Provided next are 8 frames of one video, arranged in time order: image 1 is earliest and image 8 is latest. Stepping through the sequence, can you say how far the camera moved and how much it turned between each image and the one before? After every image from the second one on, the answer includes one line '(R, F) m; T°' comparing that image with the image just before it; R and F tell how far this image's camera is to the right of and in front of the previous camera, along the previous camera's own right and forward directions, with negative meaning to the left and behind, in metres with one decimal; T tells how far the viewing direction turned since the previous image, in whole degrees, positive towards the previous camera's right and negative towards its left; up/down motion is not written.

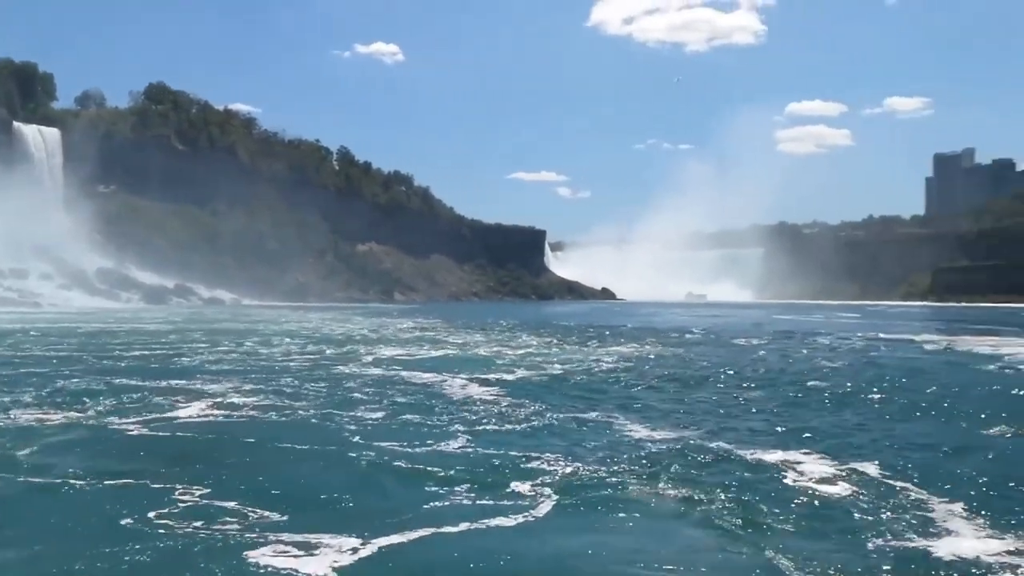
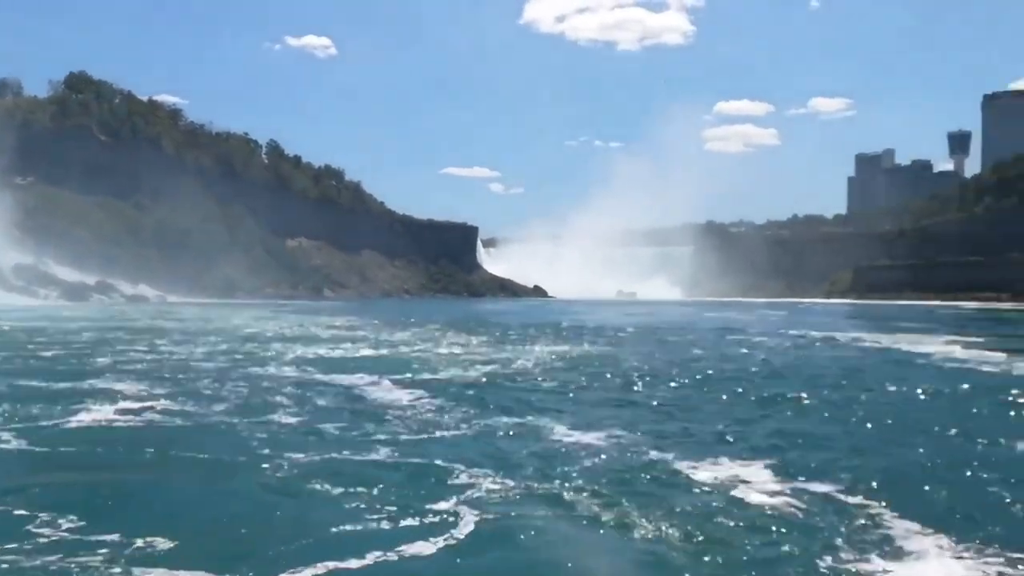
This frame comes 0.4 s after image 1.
(0.0, +0.1) m; +4°
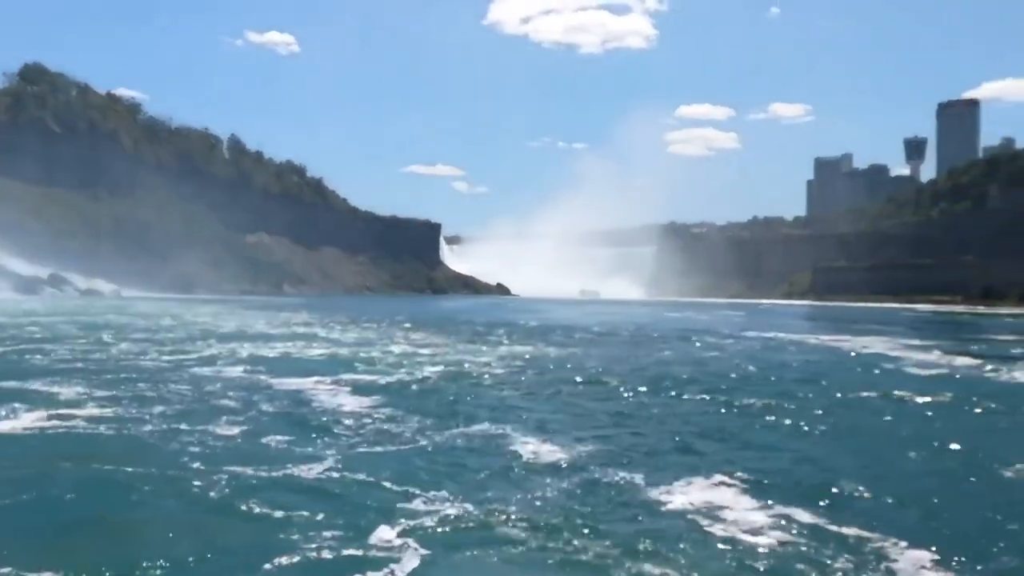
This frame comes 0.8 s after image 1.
(0.0, +0.2) m; +2°
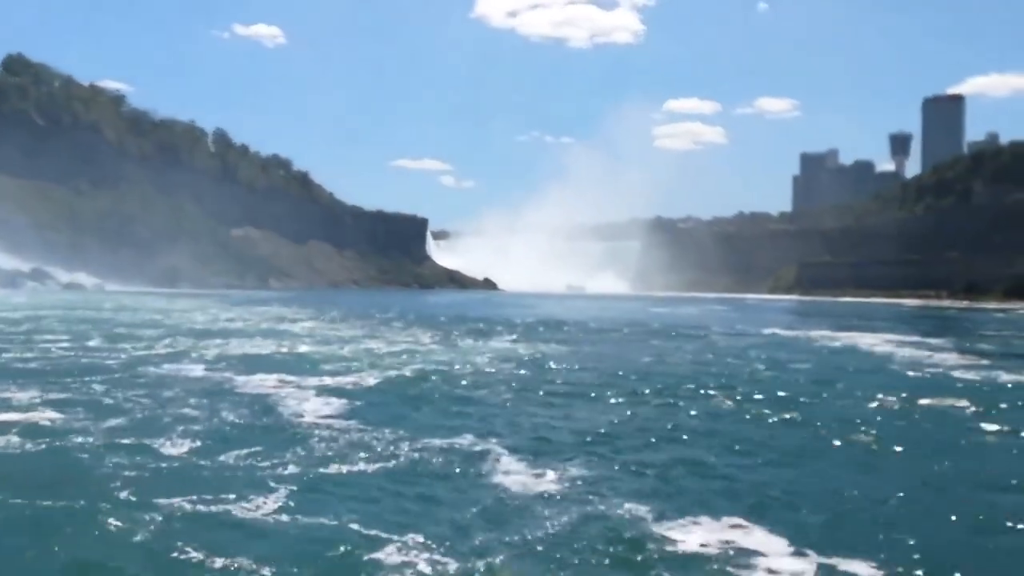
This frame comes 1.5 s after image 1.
(0.0, +0.1) m; +1°
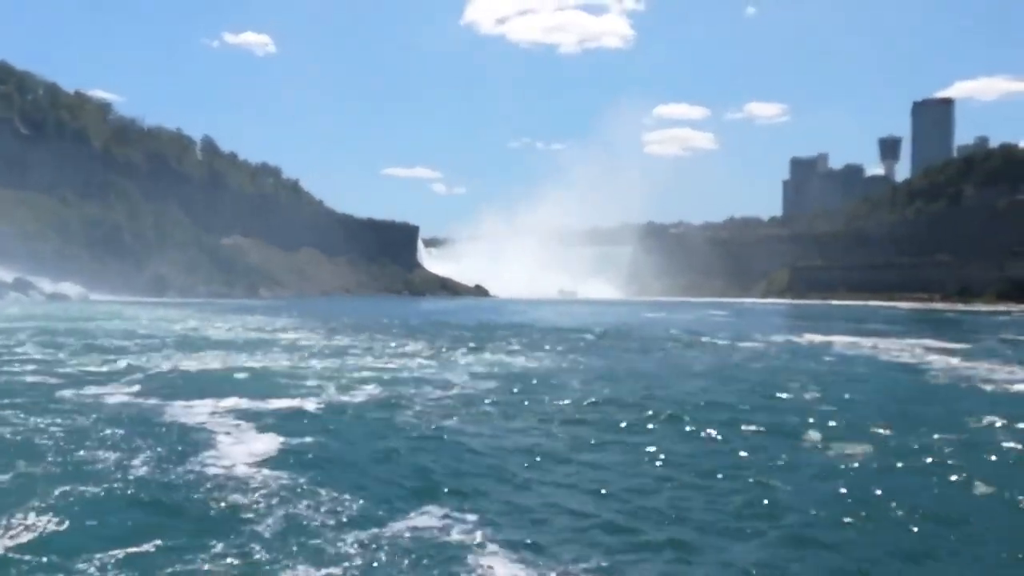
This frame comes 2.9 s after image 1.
(0.0, +0.4) m; 0°
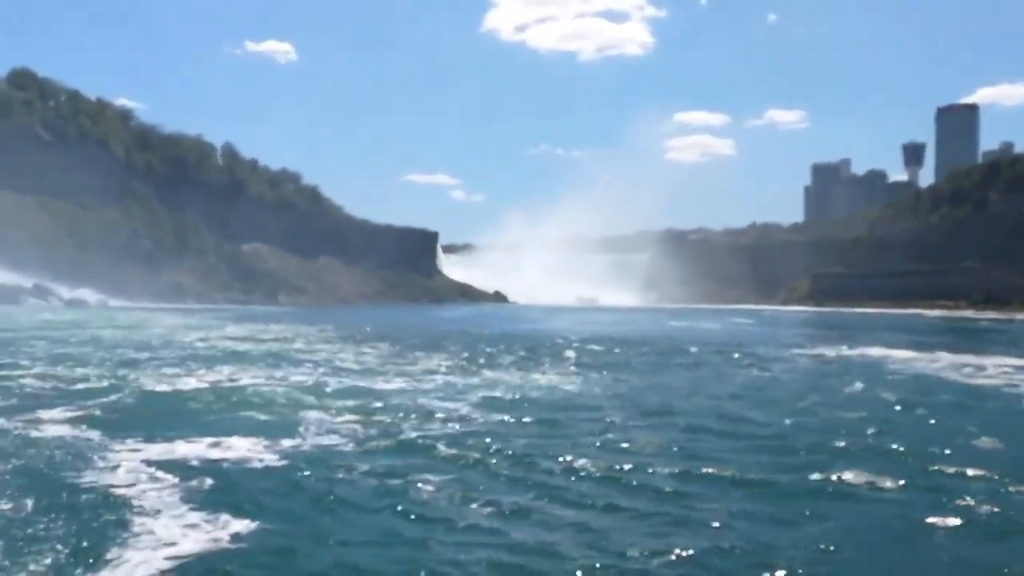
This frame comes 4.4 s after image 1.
(0.0, +0.4) m; -1°
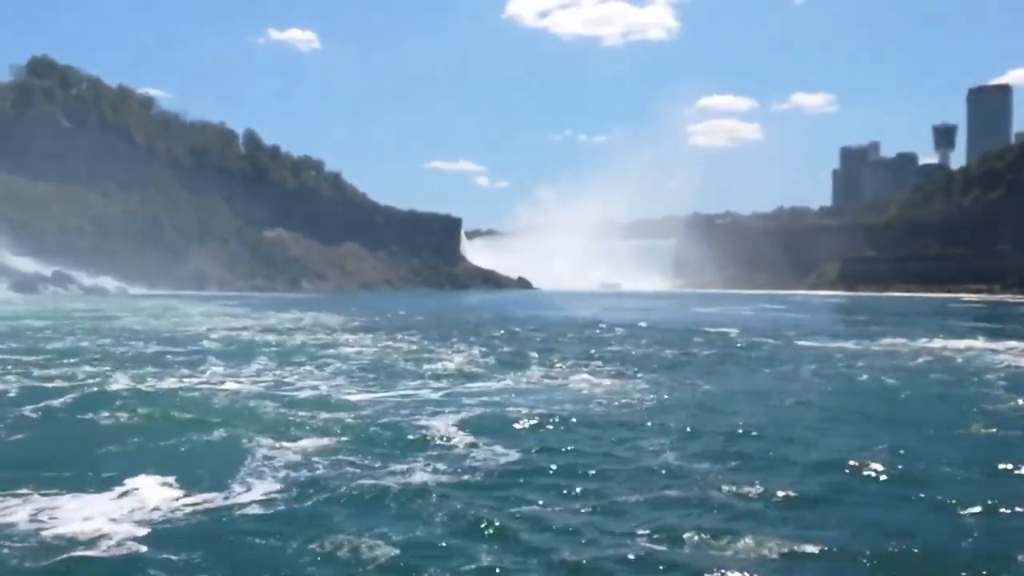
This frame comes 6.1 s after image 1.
(0.0, +0.6) m; -1°
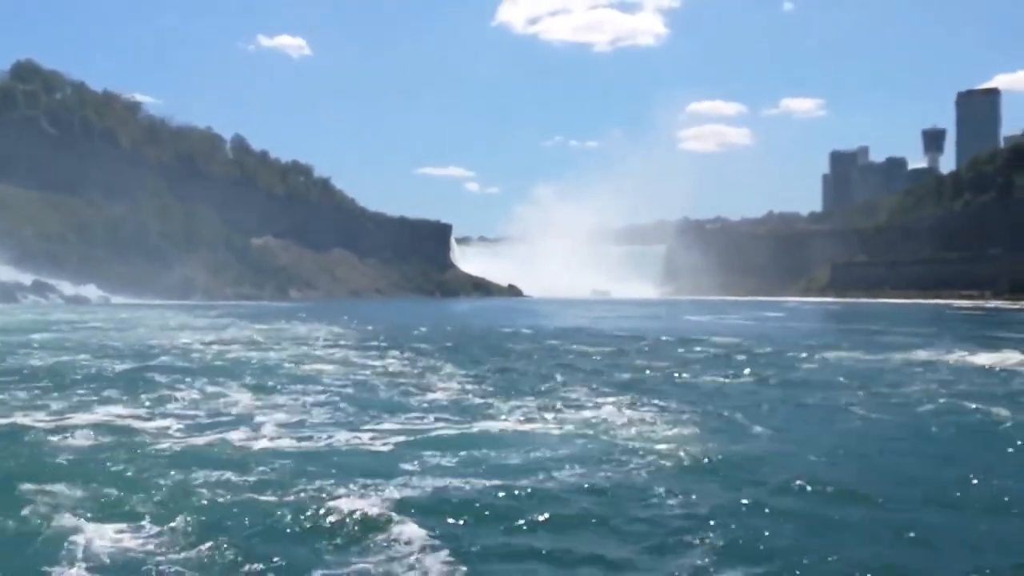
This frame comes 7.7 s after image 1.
(0.0, +0.5) m; +1°
